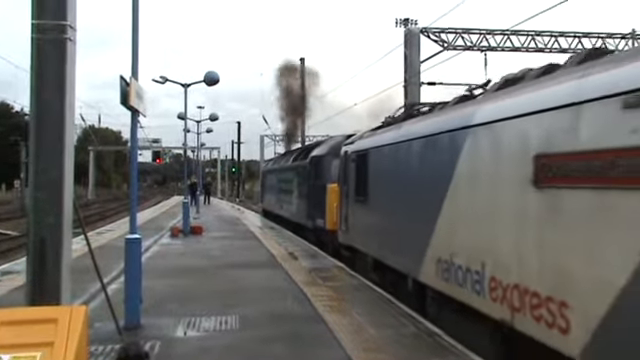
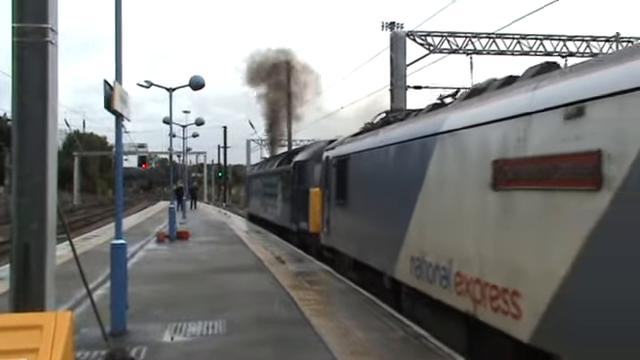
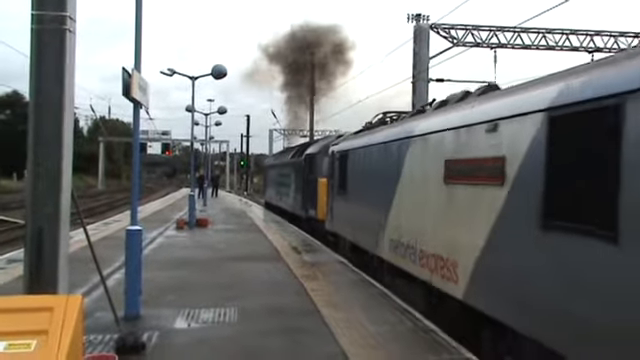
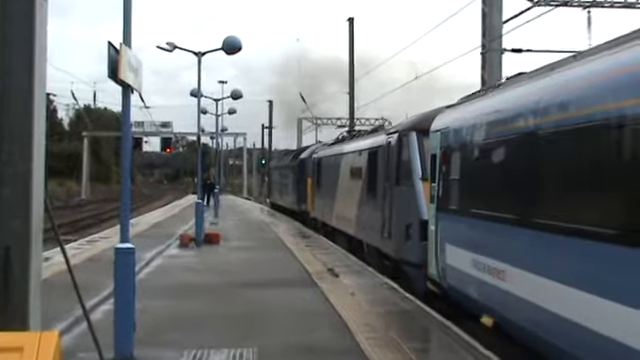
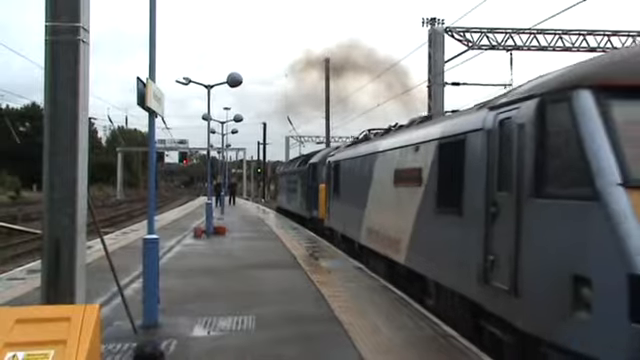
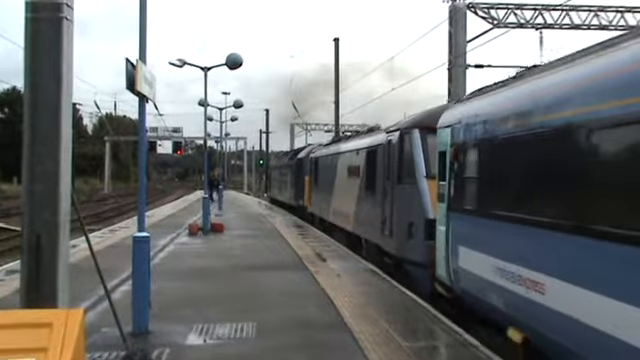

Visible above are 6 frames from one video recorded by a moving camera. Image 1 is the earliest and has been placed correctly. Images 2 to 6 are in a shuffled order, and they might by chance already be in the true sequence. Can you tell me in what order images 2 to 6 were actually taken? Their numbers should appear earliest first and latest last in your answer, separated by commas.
2, 3, 5, 6, 4
